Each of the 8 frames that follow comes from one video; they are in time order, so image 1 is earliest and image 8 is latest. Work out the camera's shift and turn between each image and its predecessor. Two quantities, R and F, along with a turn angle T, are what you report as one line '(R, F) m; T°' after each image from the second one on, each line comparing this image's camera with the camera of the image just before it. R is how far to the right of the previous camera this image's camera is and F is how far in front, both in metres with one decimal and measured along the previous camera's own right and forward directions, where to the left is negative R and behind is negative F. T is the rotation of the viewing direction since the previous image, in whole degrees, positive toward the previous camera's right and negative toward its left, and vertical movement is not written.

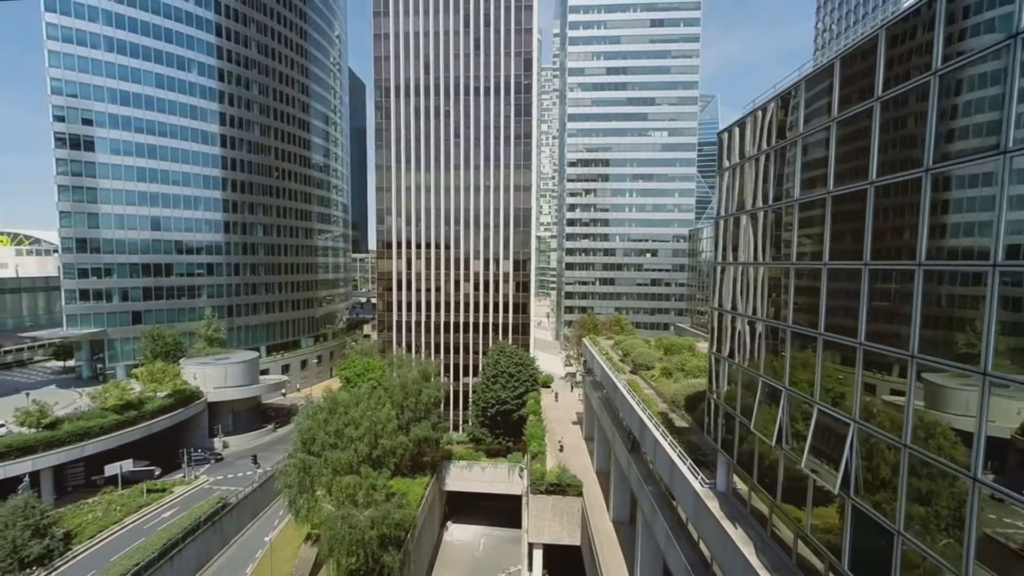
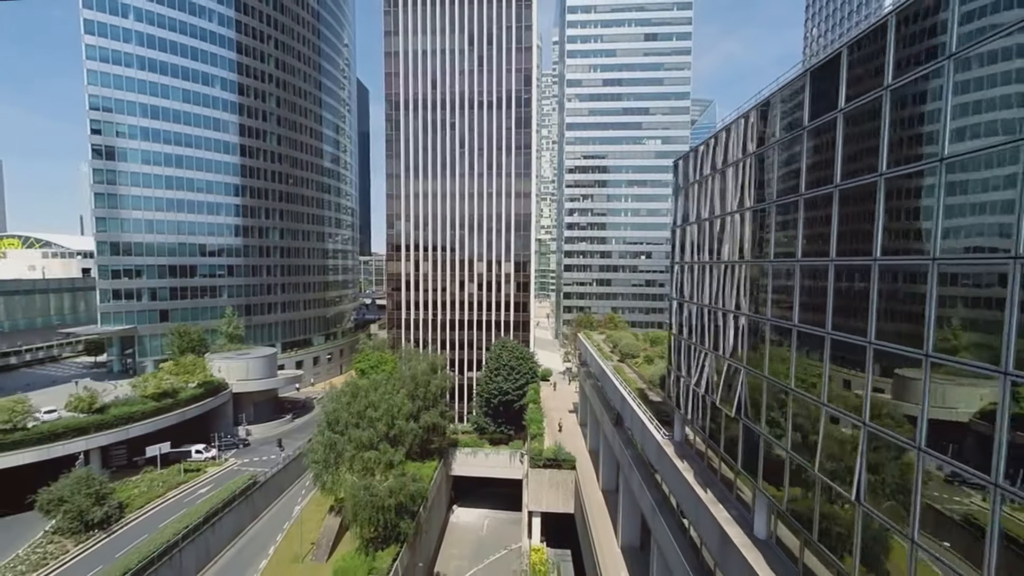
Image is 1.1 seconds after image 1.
(0.0, -2.7) m; 0°
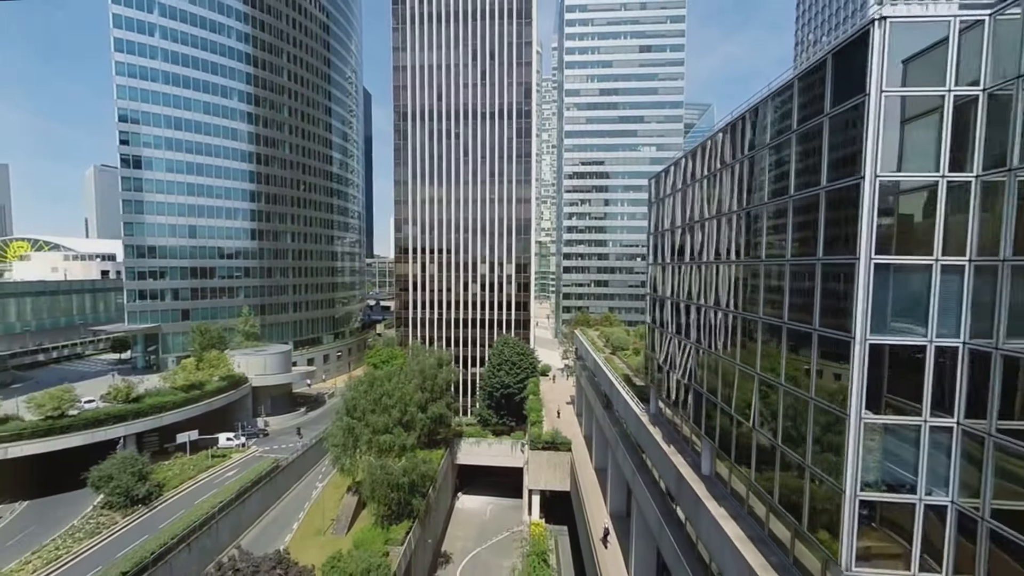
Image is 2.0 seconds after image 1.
(0.0, -2.4) m; 0°
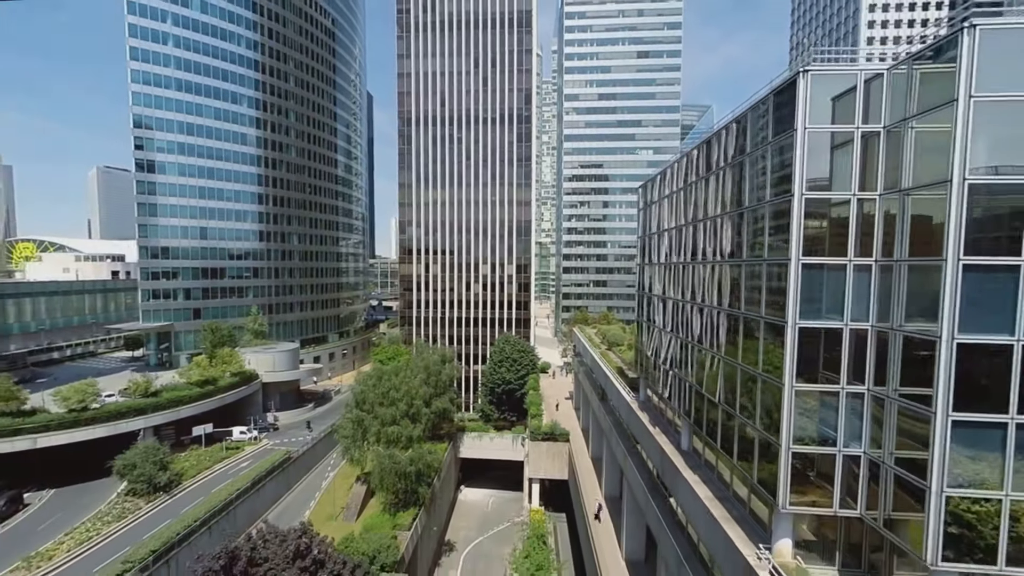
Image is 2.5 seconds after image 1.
(0.0, -1.4) m; 0°
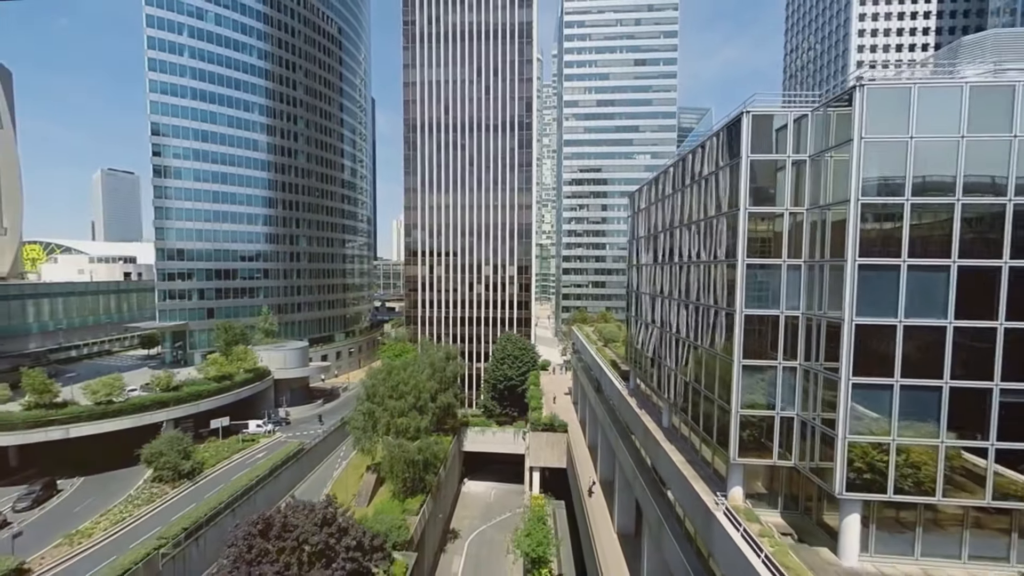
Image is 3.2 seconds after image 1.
(-0.1, -1.7) m; 0°
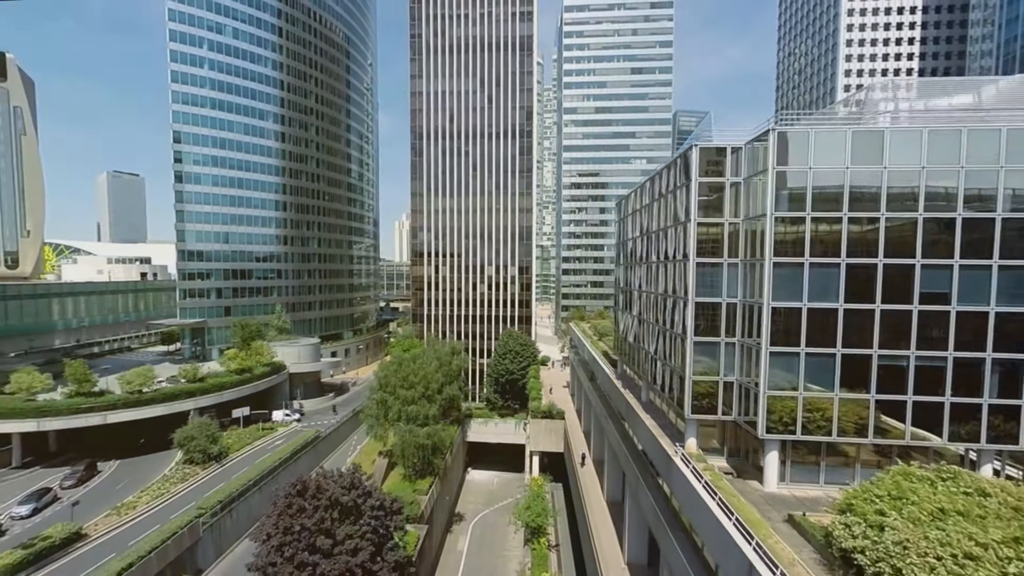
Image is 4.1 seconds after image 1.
(0.0, -2.4) m; 0°
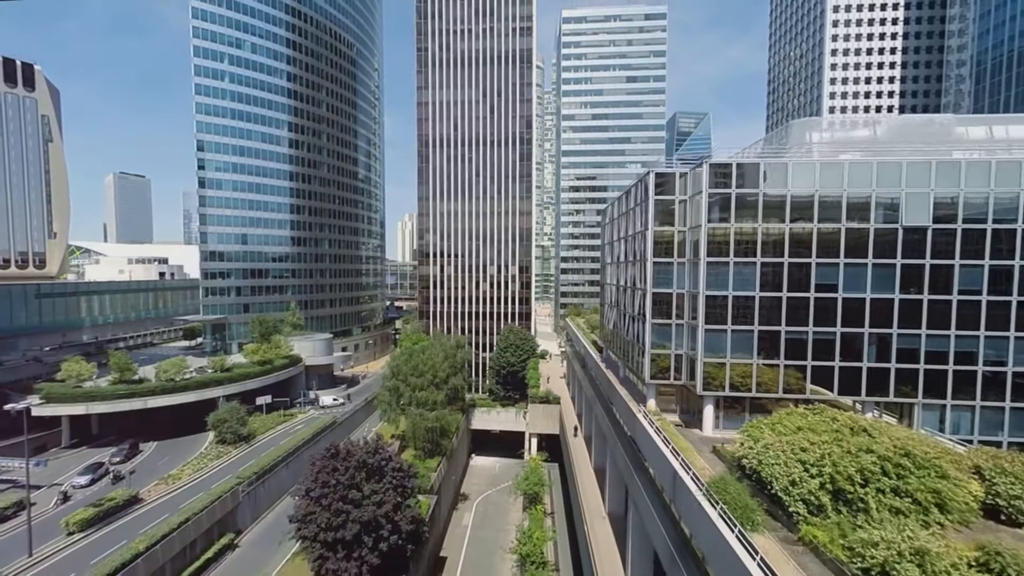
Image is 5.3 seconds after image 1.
(+0.1, -3.2) m; 0°
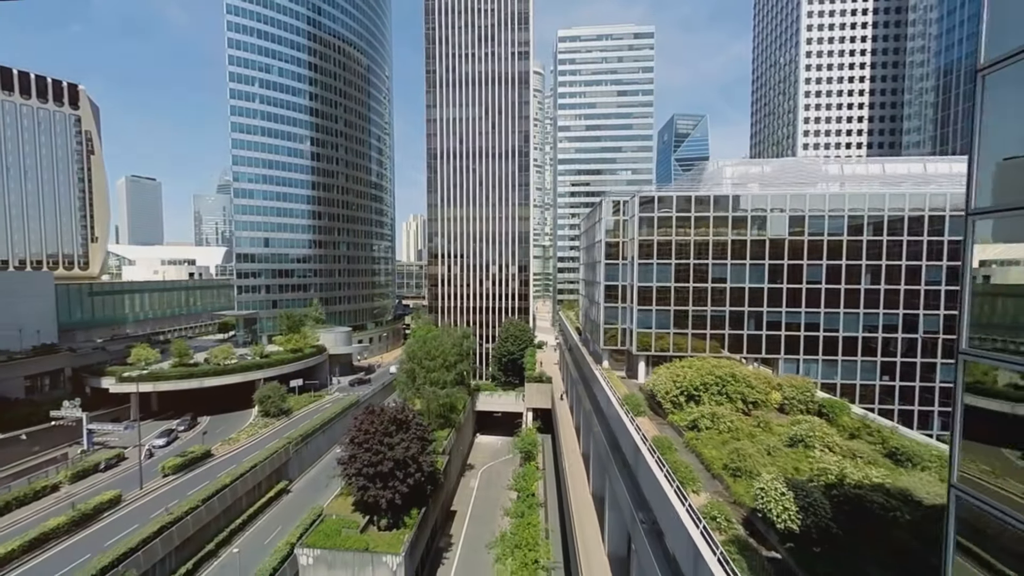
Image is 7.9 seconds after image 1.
(+0.4, -5.9) m; 0°
